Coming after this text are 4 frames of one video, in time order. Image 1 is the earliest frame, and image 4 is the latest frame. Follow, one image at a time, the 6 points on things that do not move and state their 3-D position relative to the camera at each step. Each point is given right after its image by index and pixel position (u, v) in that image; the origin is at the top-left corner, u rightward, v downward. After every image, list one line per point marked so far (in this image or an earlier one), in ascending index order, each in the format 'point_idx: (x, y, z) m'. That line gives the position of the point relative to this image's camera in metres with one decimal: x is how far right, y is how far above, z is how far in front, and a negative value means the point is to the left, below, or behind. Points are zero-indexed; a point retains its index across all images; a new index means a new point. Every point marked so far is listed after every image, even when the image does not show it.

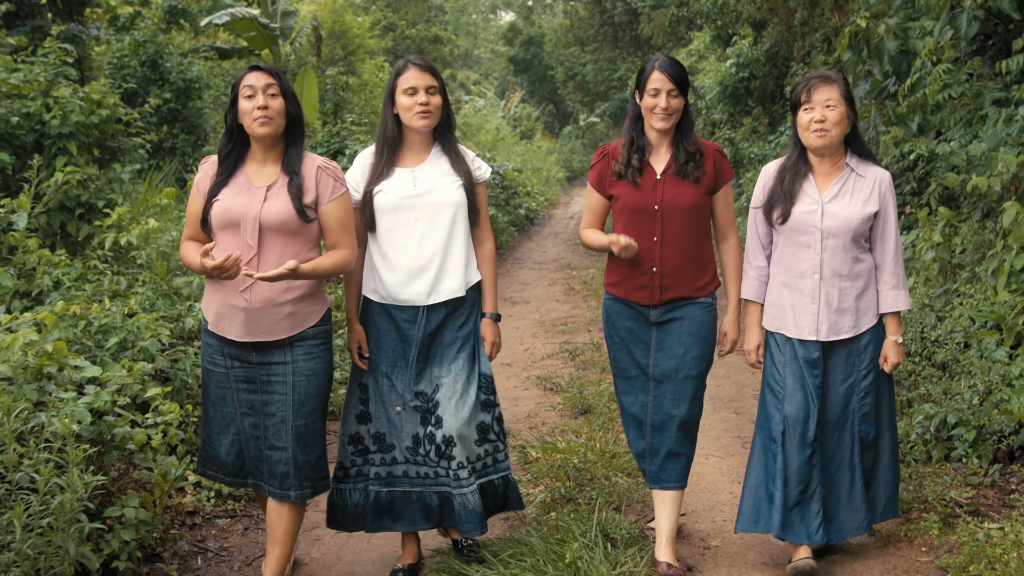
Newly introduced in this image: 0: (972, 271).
0: (+2.7, +0.1, +5.5) m
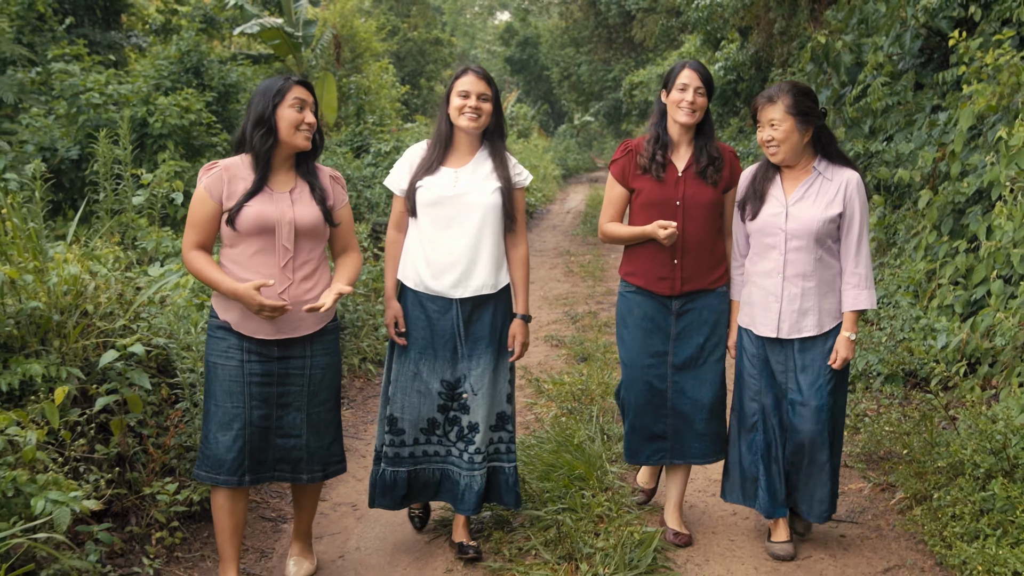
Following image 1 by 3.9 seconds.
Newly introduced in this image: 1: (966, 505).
0: (+2.8, +0.3, +6.8) m
1: (+1.7, -0.8, +3.5) m
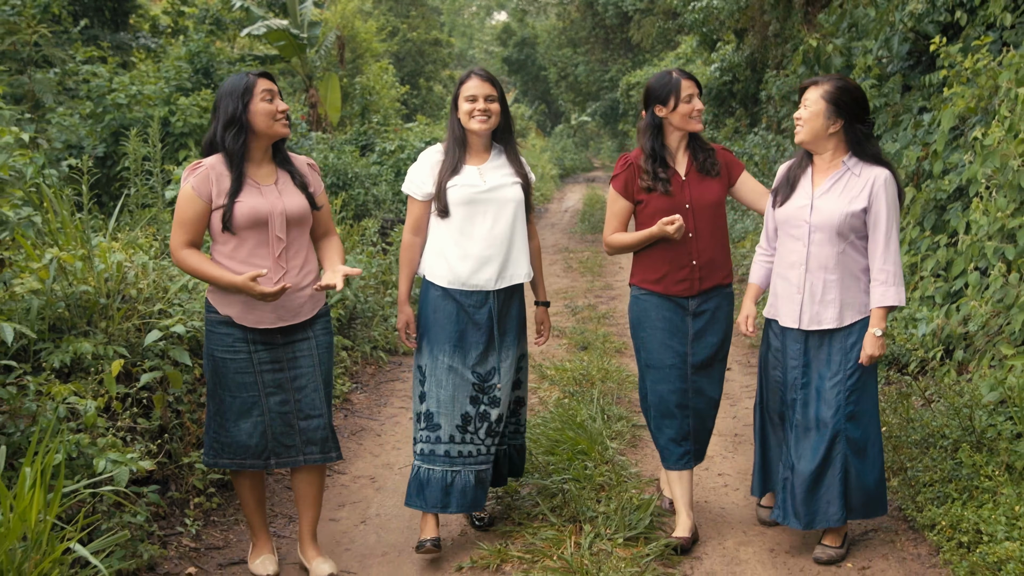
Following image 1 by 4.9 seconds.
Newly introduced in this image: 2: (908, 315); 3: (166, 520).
0: (+2.9, +0.4, +7.1) m
1: (+1.7, -0.8, +3.8) m
2: (+2.5, -0.2, +5.9) m
3: (-1.4, -1.0, +3.8) m
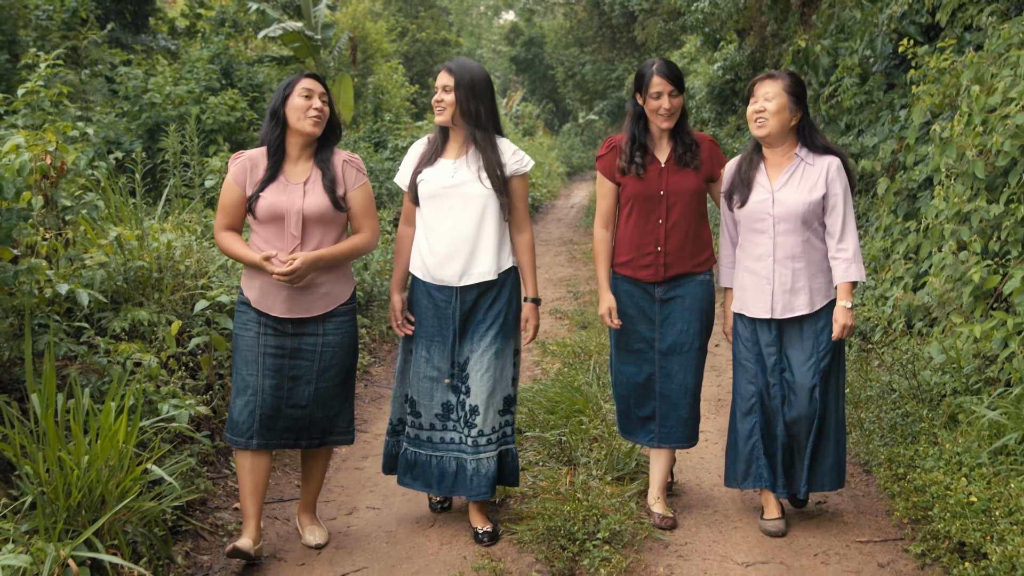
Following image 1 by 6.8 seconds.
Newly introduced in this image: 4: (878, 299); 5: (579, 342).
0: (+2.9, +0.5, +7.7) m
1: (+1.8, -0.6, +4.4) m
2: (+2.5, 0.0, +6.4) m
3: (-1.4, -0.8, +4.4) m
4: (+2.5, -0.1, +6.4) m
5: (+0.5, -0.4, +6.6) m
